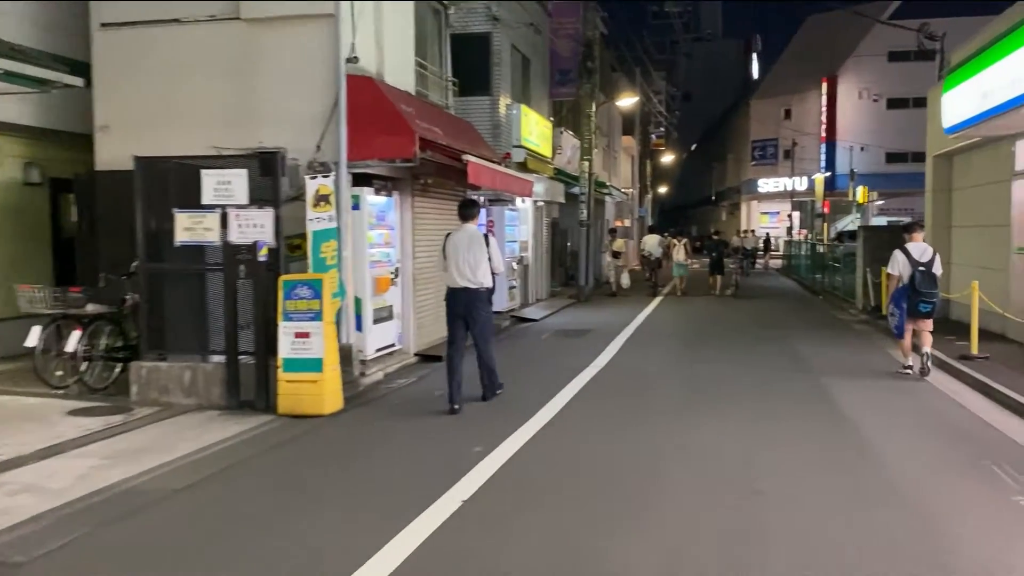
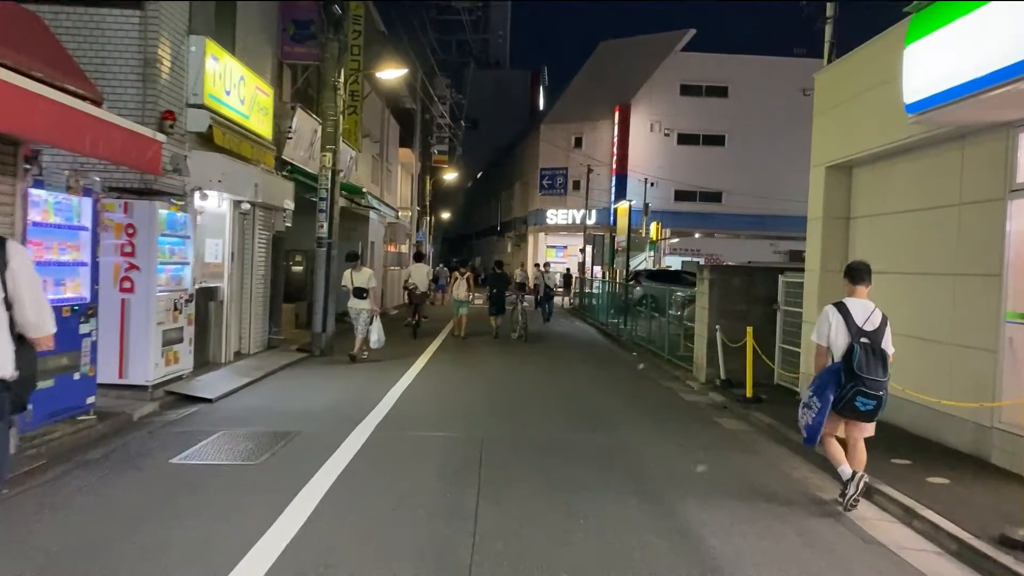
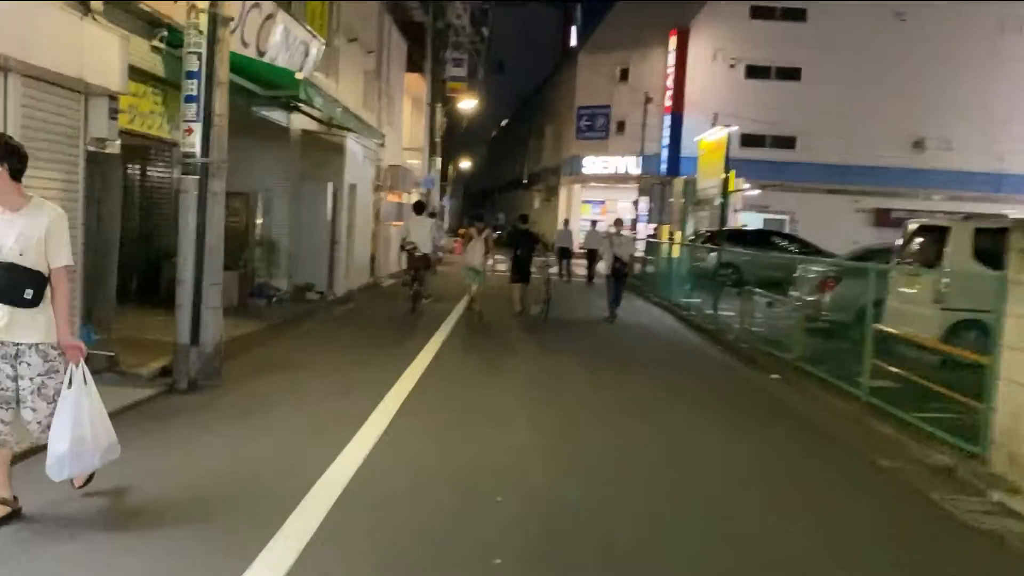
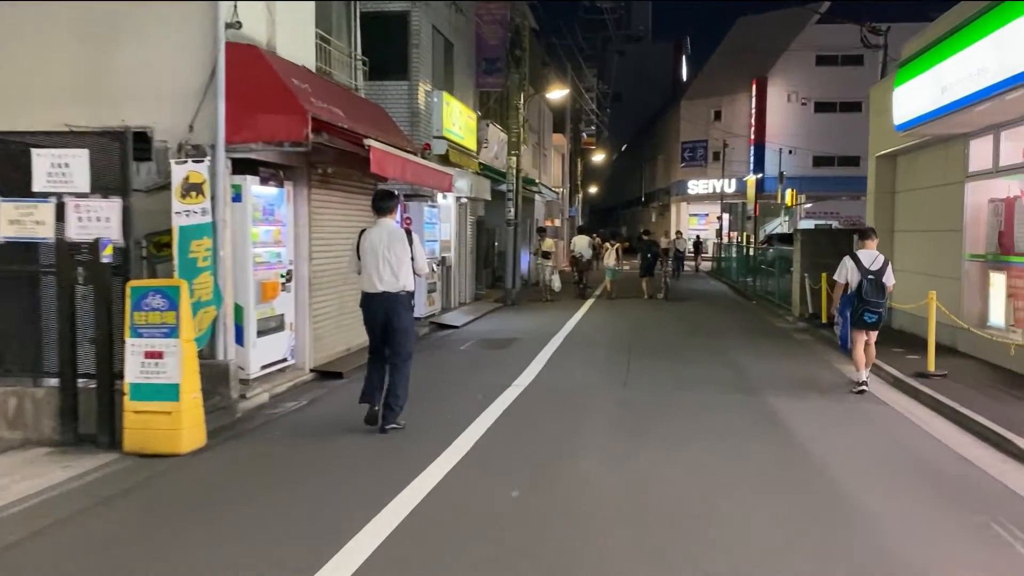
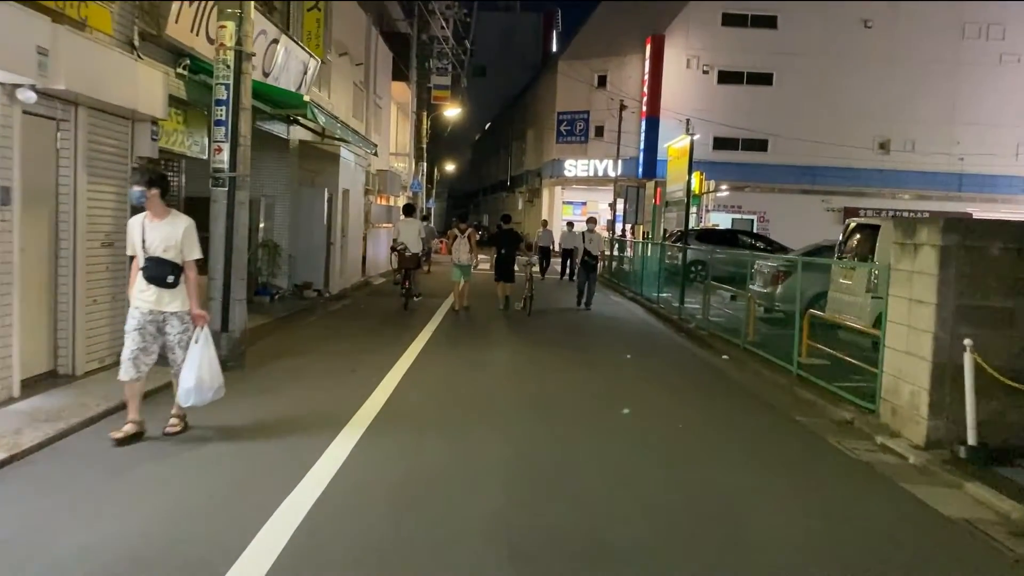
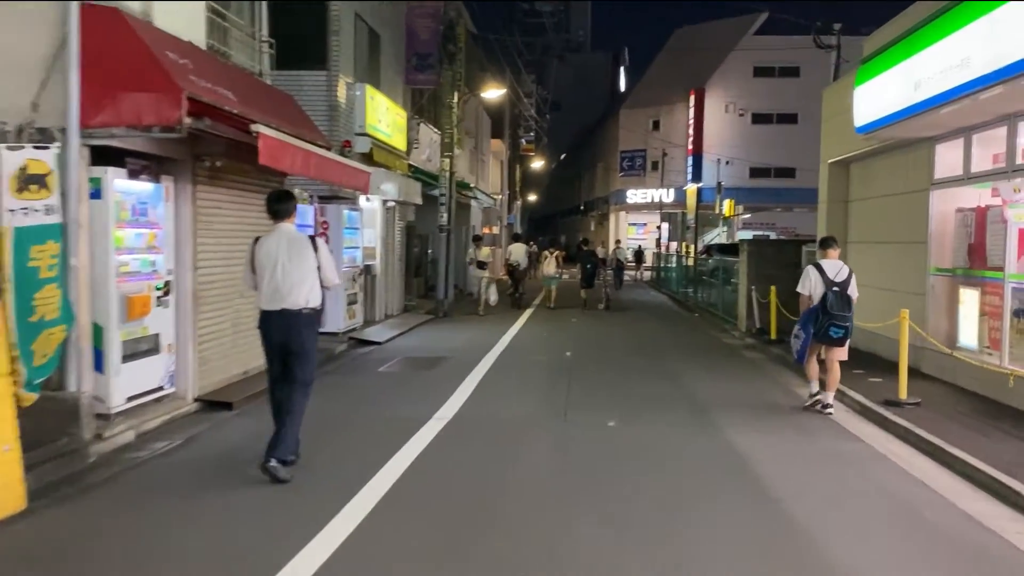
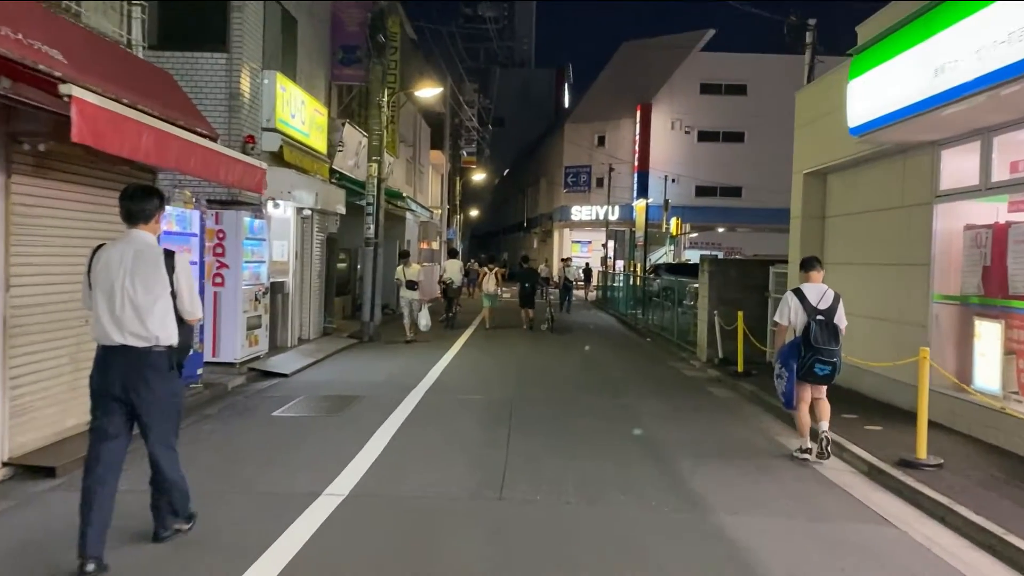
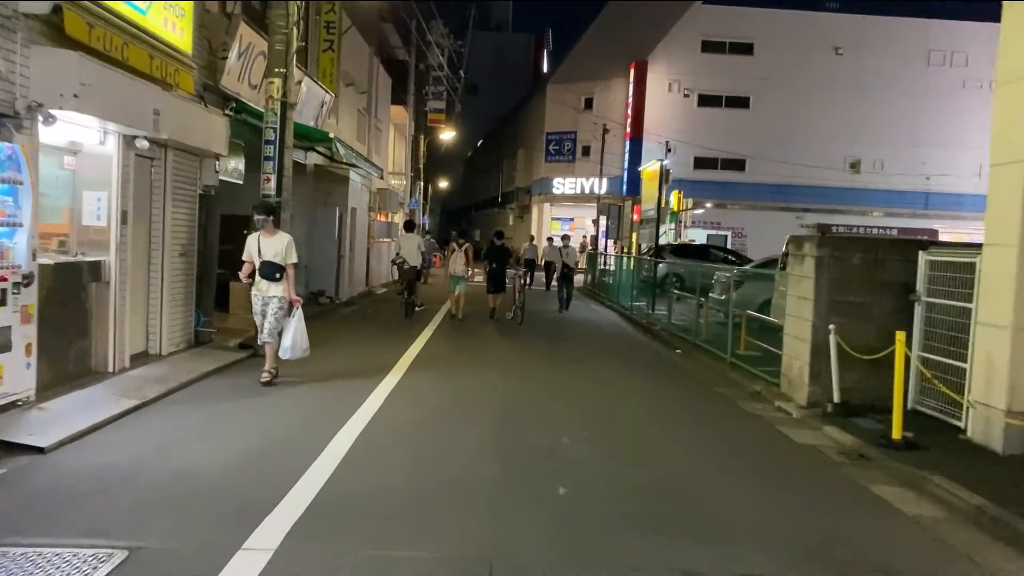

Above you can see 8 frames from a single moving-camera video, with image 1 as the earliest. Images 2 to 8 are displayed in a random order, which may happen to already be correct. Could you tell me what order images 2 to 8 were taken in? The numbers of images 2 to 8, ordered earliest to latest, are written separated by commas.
4, 6, 7, 2, 8, 5, 3
